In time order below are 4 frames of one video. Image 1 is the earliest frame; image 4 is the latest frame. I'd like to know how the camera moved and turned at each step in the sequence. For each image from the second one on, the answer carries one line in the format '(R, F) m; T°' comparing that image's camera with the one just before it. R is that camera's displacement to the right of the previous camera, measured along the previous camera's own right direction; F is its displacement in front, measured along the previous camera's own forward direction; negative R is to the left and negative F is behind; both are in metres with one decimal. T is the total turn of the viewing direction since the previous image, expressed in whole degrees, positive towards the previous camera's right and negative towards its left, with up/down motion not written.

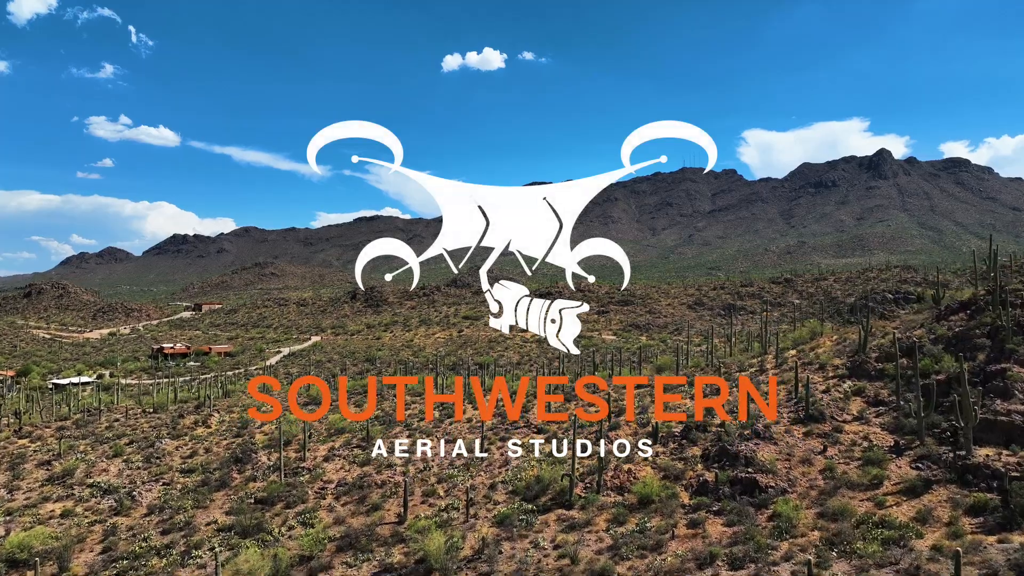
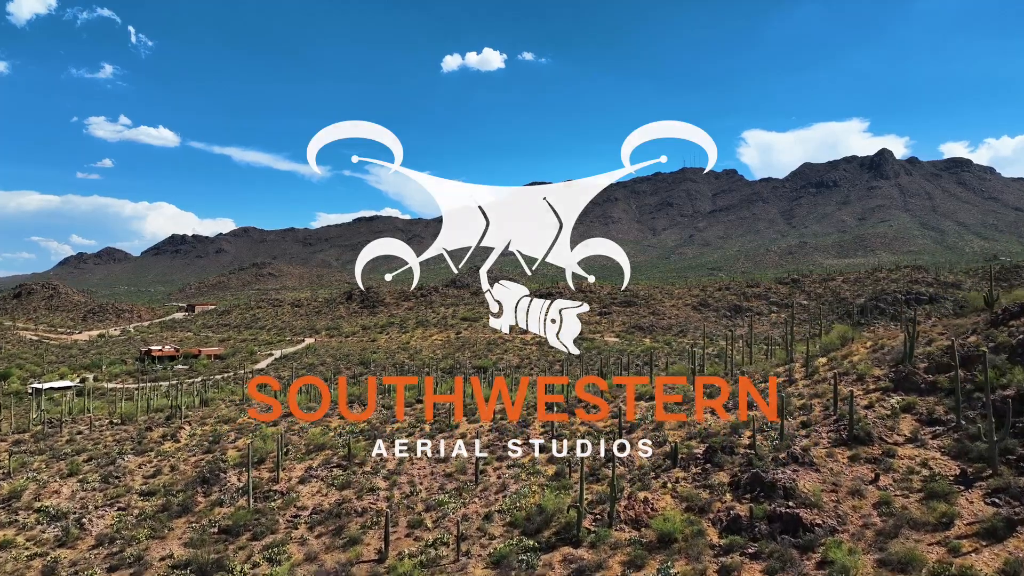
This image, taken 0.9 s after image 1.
(0.0, +2.1) m; 0°
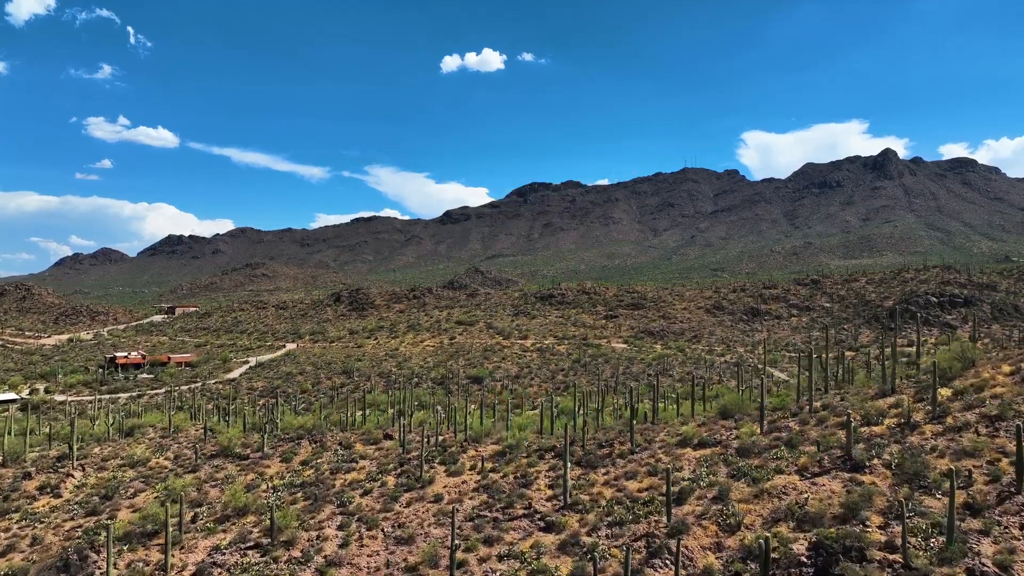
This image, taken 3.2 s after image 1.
(+0.1, +5.4) m; 0°
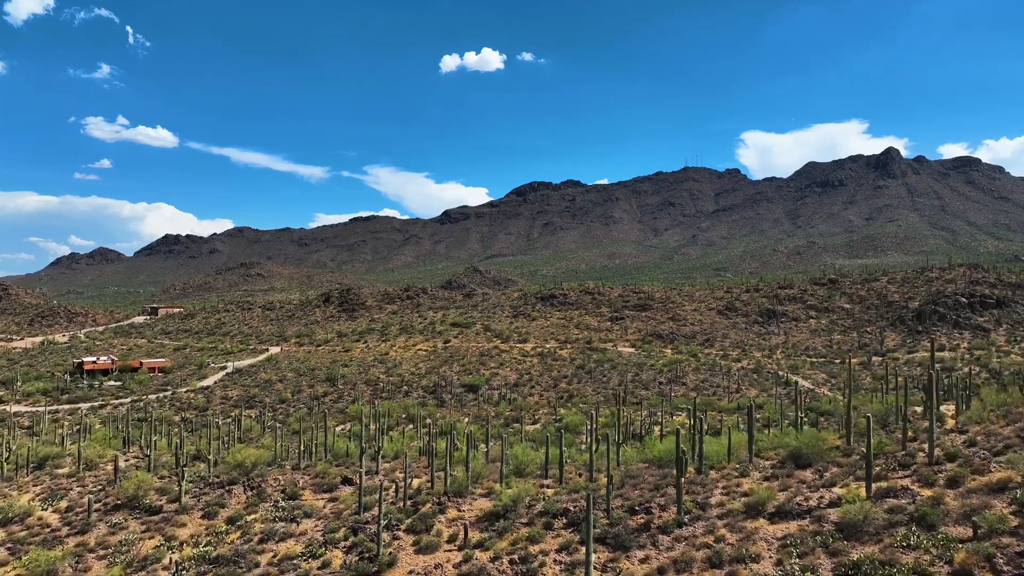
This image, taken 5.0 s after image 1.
(+0.1, +4.2) m; 0°
